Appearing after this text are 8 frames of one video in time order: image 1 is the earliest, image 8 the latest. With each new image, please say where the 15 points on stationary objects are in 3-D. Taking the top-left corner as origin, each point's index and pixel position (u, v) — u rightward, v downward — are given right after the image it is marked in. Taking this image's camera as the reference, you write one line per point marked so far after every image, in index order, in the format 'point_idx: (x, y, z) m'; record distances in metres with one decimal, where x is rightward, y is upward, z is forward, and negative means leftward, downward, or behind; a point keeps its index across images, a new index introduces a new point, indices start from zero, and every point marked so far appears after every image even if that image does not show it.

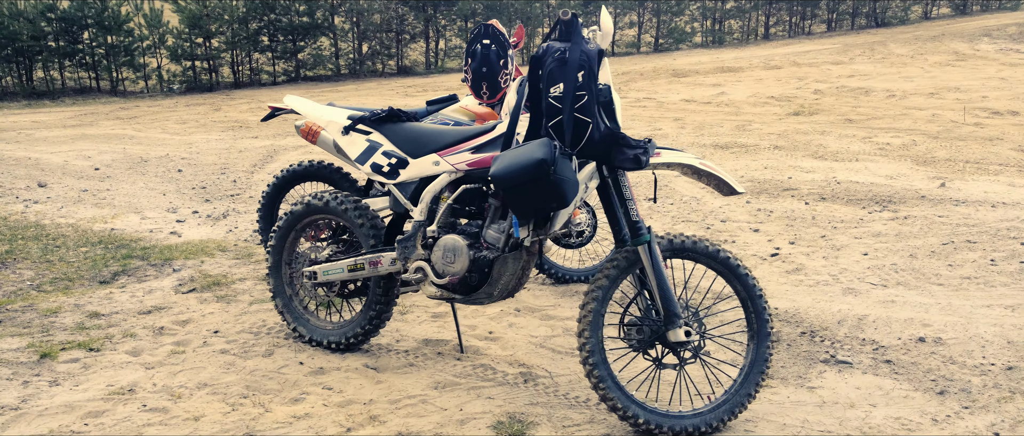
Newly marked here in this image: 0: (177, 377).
0: (-1.5, -0.7, +3.6) m
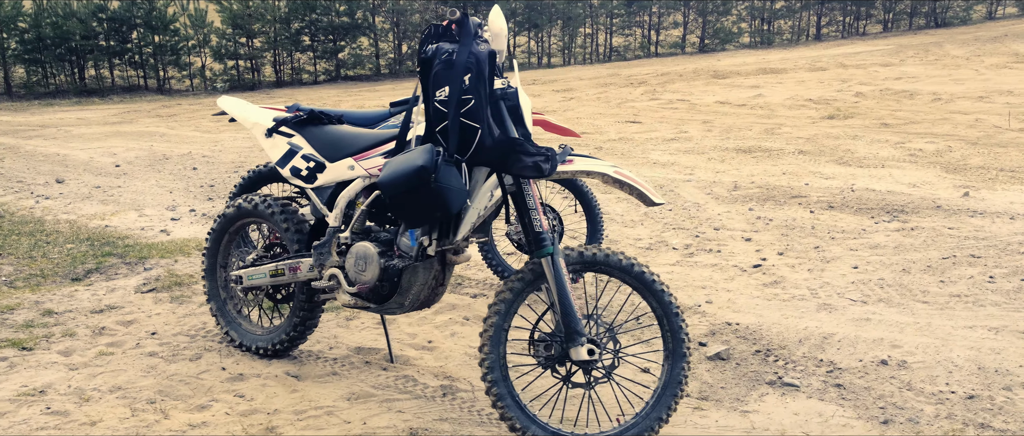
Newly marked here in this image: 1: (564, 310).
0: (-1.9, -0.7, +3.6) m
1: (+0.2, -0.3, +2.9) m
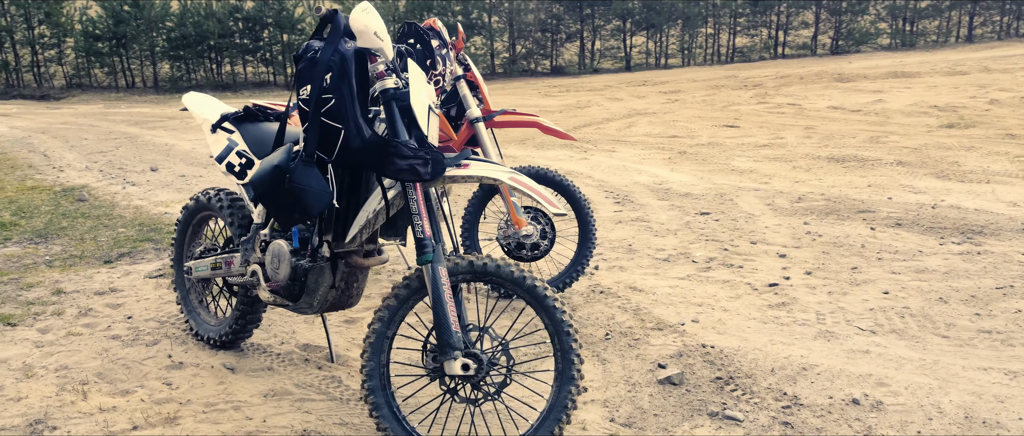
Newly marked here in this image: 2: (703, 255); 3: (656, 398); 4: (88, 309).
0: (-2.2, -0.7, +3.8) m
1: (-0.3, -0.4, +2.8) m
2: (+1.4, -0.3, +5.8) m
3: (+0.6, -0.8, +3.5) m
4: (-2.4, -0.5, +4.5) m
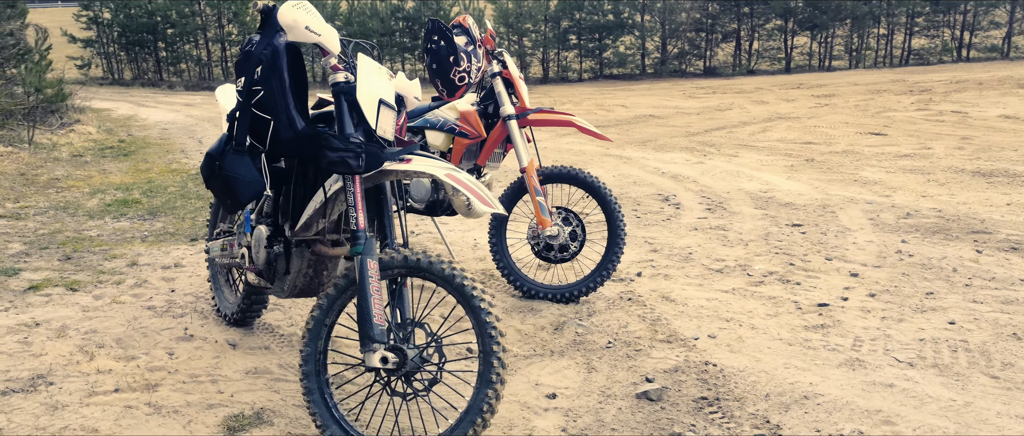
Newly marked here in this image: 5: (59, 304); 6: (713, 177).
0: (-2.2, -0.5, +4.2) m
1: (-0.5, -0.3, +2.8) m
2: (+1.7, -0.3, +5.5) m
3: (+0.5, -0.8, +3.4) m
4: (-2.2, -0.4, +4.9) m
5: (-2.5, -0.5, +4.4) m
6: (+2.4, +0.5, +9.7) m
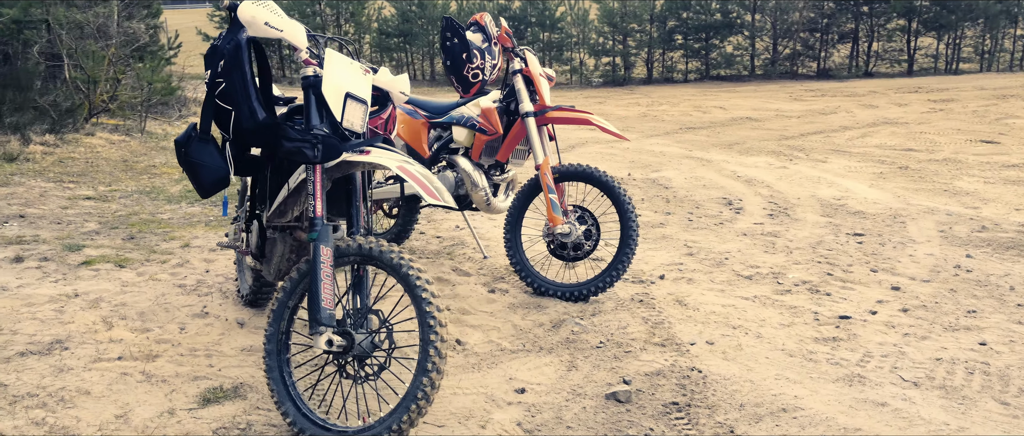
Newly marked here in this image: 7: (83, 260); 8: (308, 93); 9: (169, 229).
0: (-2.2, -0.4, +4.6) m
1: (-0.7, -0.3, +3.0) m
2: (+1.8, -0.4, +5.2) m
3: (+0.3, -0.8, +3.4) m
4: (-2.1, -0.3, +5.3) m
5: (-2.4, -0.4, +4.8) m
6: (+3.2, +0.4, +9.4) m
7: (-2.7, -0.3, +5.2) m
8: (-0.8, +0.5, +3.1) m
9: (-2.7, -0.1, +6.4) m
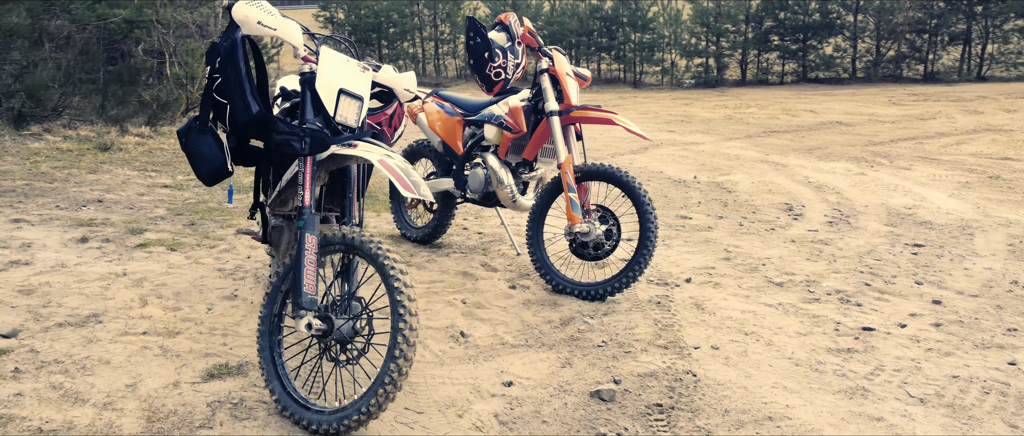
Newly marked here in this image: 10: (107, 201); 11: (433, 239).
0: (-2.1, -0.3, +4.9) m
1: (-0.8, -0.2, +3.1) m
2: (+2.0, -0.4, +5.1) m
3: (+0.2, -0.8, +3.4) m
4: (-1.9, -0.2, +5.6) m
5: (-2.3, -0.3, +5.2) m
6: (+3.9, +0.3, +9.0) m
7: (-2.6, -0.2, +5.6) m
8: (-0.8, +0.5, +3.3) m
9: (-2.4, 0.0, +6.8) m
10: (-3.4, +0.1, +6.8) m
11: (-0.6, -0.2, +6.0) m
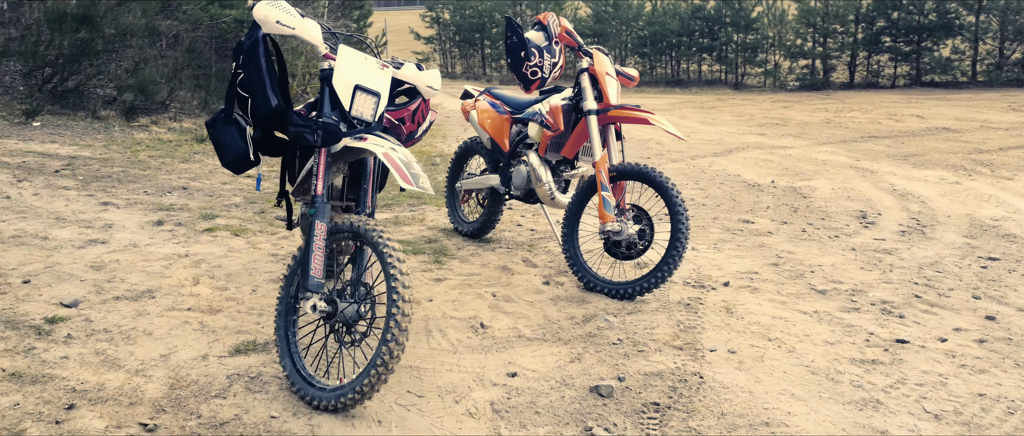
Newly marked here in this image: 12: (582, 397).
0: (-1.9, -0.3, +5.2) m
1: (-0.9, -0.2, +3.3) m
2: (+2.2, -0.5, +4.9) m
3: (+0.2, -0.8, +3.4) m
4: (-1.6, -0.1, +5.9) m
5: (-2.0, -0.2, +5.5) m
6: (+4.6, +0.2, +8.5) m
7: (-2.2, -0.1, +6.0) m
8: (-0.8, +0.6, +3.5) m
9: (-1.9, +0.1, +7.1) m
10: (-2.9, +0.3, +7.3) m
11: (-0.2, -0.1, +6.1) m
12: (+0.3, -0.8, +3.5) m
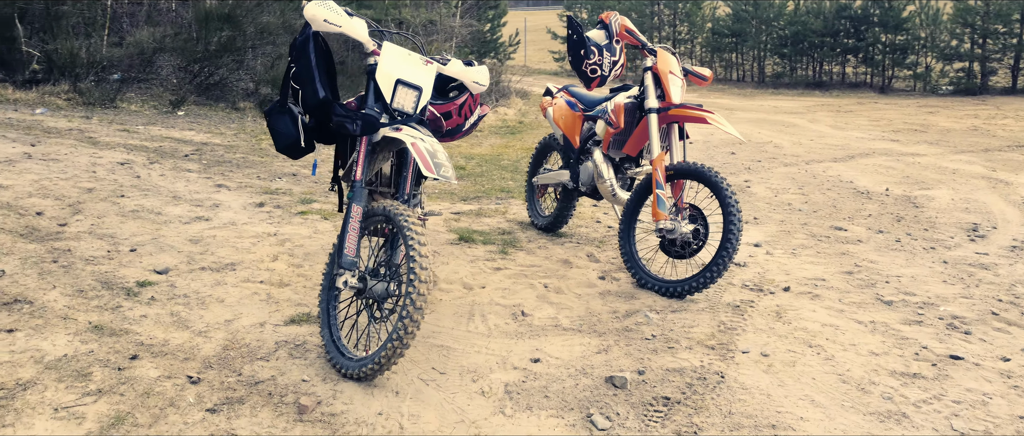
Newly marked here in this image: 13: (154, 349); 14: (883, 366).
0: (-1.5, -0.1, +5.7) m
1: (-0.8, -0.1, +3.6) m
2: (+2.5, -0.5, +4.6) m
3: (+0.3, -0.7, +3.6) m
4: (-1.1, 0.0, +6.3) m
5: (-1.5, -0.1, +6.0) m
6: (+5.5, 0.0, +7.8) m
7: (-1.7, +0.1, +6.5) m
8: (-0.7, +0.6, +3.8) m
9: (-1.1, +0.2, +7.5) m
10: (-2.1, +0.4, +7.9) m
11: (+0.3, -0.1, +6.3) m
12: (+0.4, -0.7, +3.6) m
13: (-1.6, -0.6, +3.7) m
14: (+1.8, -0.7, +3.8) m
